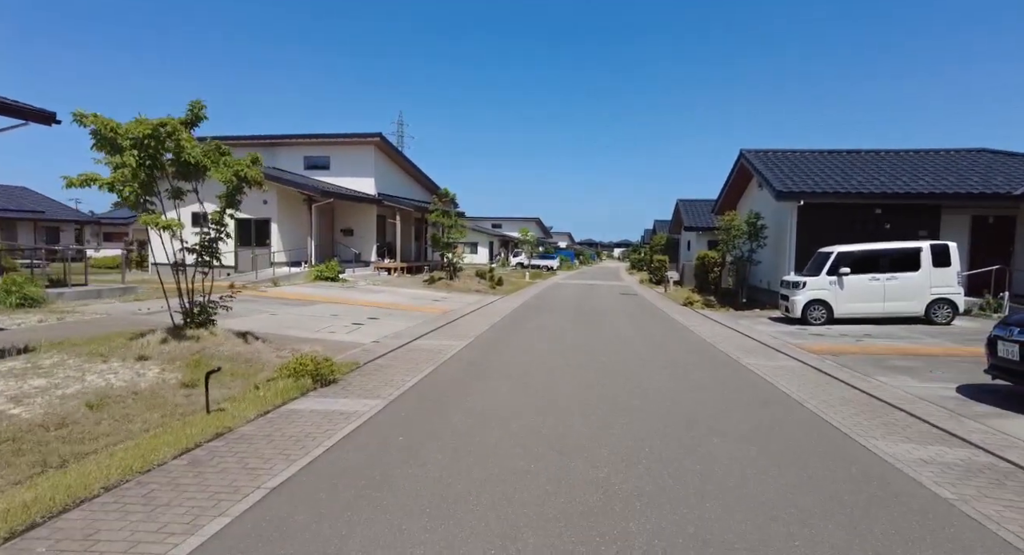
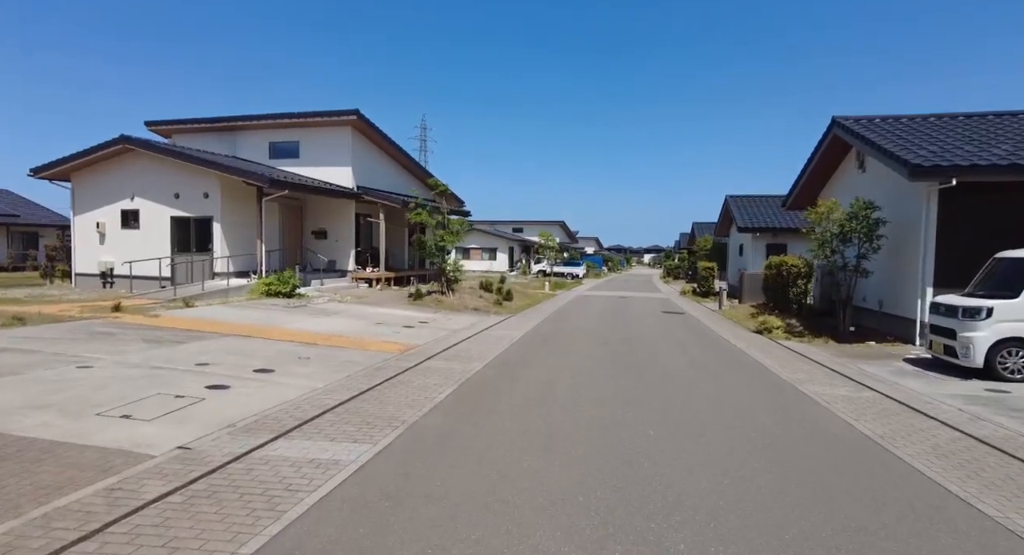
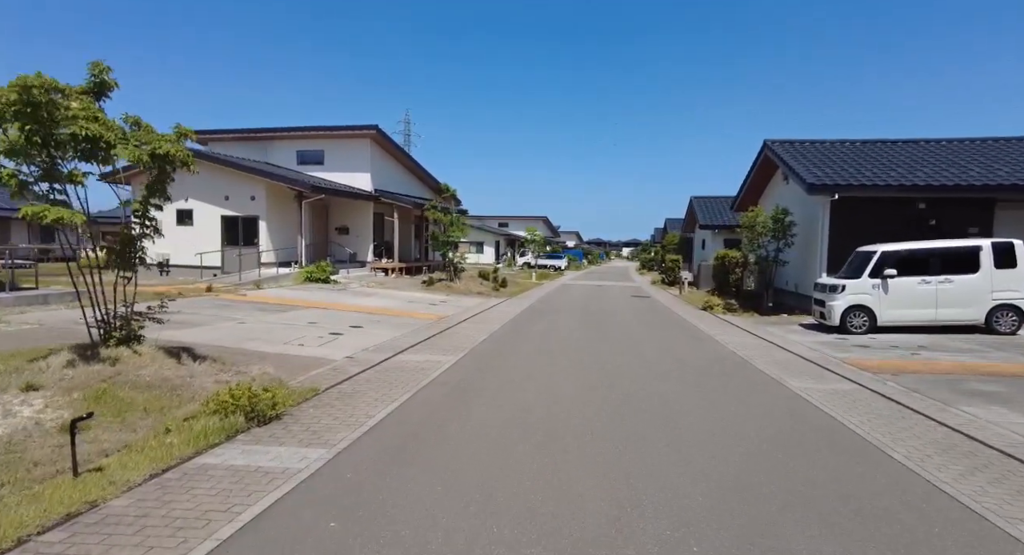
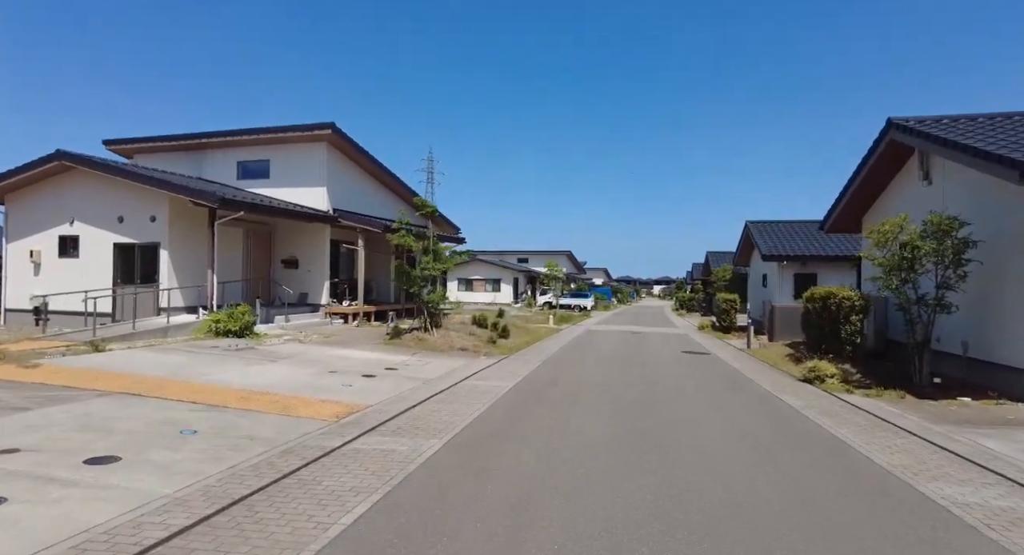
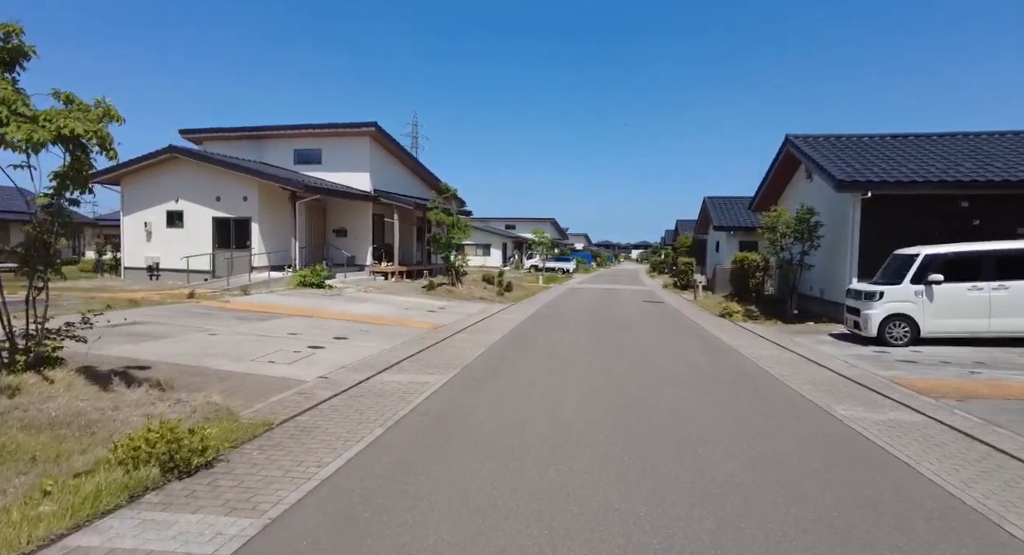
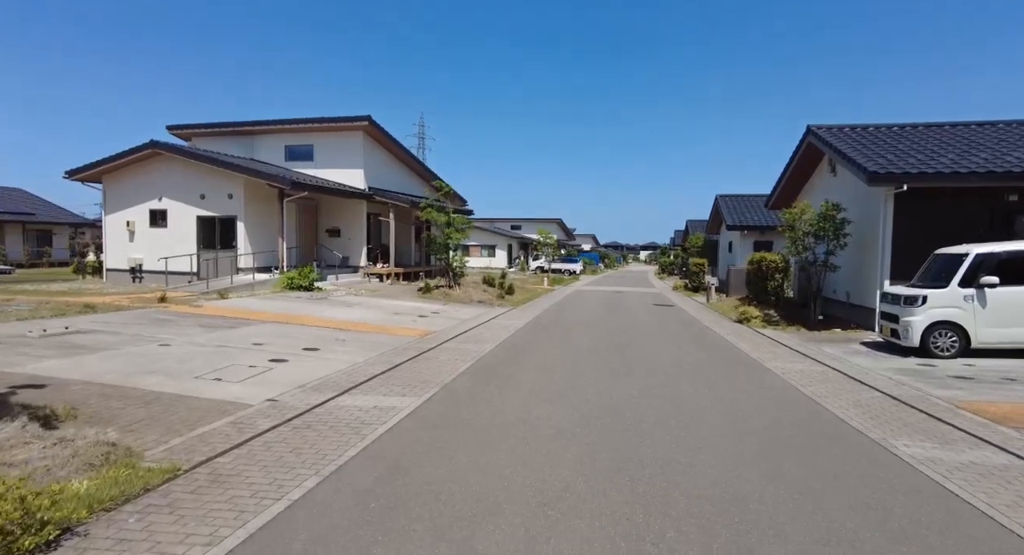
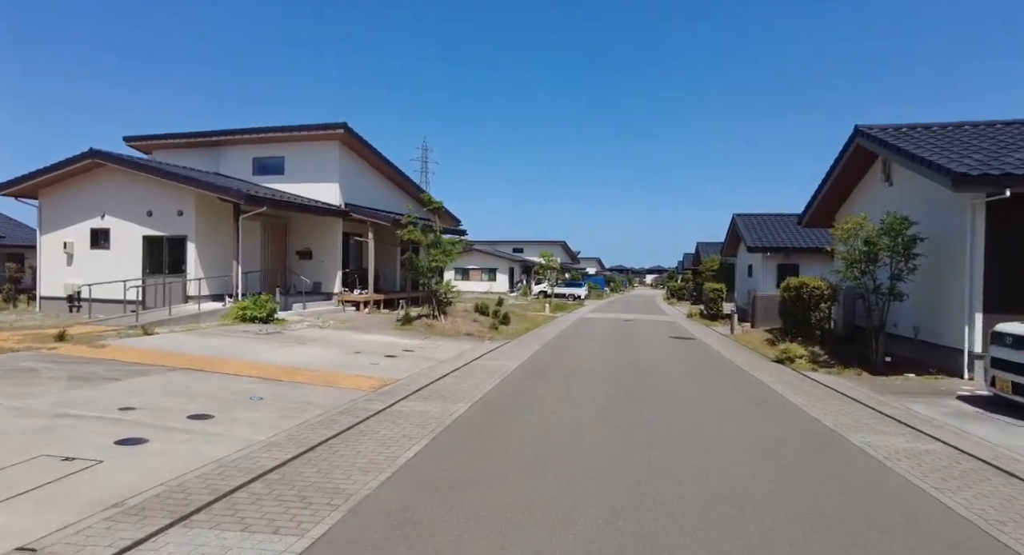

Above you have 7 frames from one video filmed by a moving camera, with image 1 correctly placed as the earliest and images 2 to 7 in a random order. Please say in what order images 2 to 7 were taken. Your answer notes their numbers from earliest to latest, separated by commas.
3, 5, 6, 2, 7, 4
